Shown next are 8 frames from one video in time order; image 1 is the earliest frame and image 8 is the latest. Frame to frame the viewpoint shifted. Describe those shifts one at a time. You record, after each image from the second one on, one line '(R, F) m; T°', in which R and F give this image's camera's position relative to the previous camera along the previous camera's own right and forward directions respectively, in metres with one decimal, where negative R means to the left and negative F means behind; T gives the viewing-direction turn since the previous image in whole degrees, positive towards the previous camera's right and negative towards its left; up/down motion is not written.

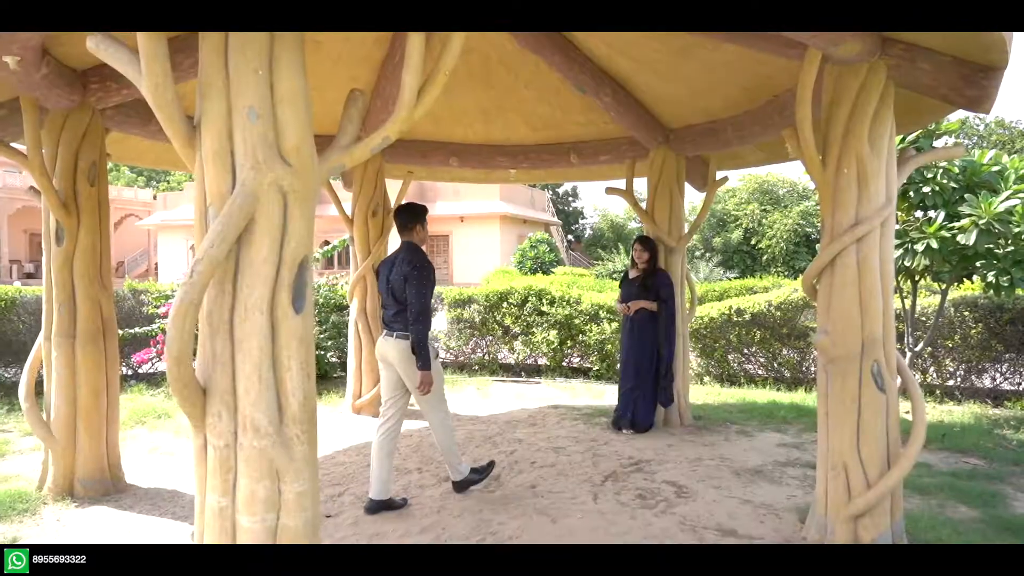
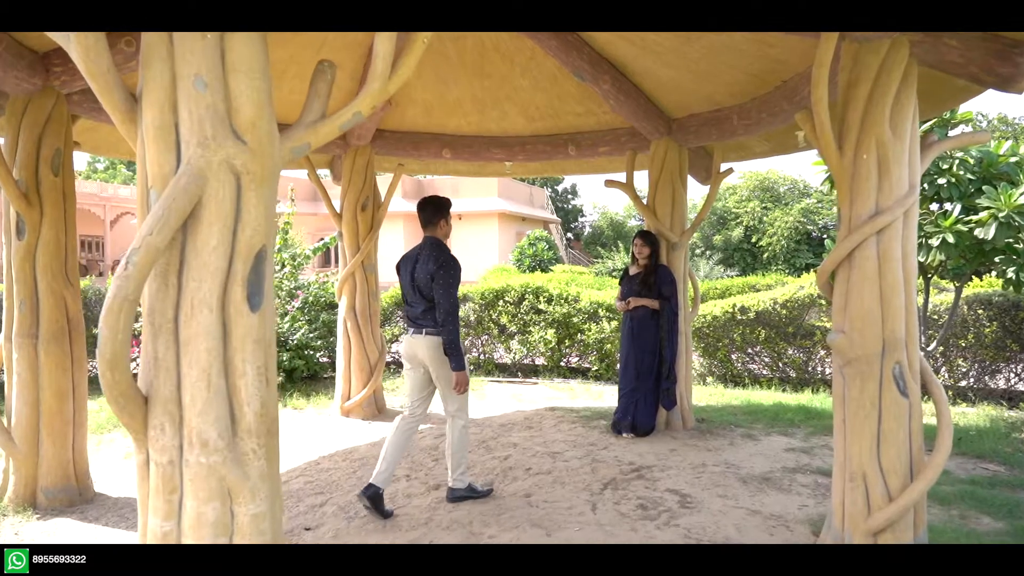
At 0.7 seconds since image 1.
(0.0, +0.3) m; 0°
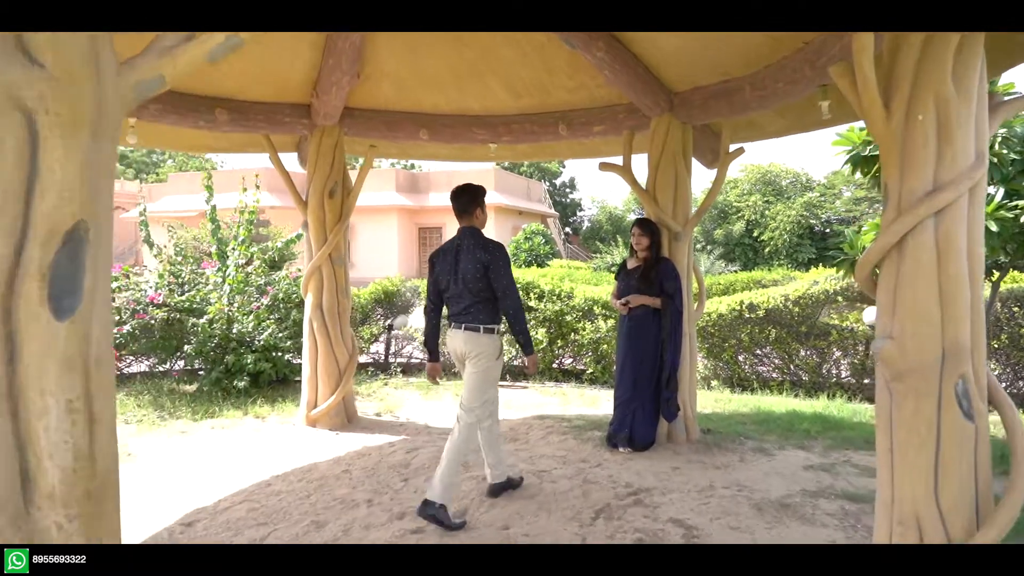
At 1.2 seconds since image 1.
(+0.1, +0.6) m; 0°
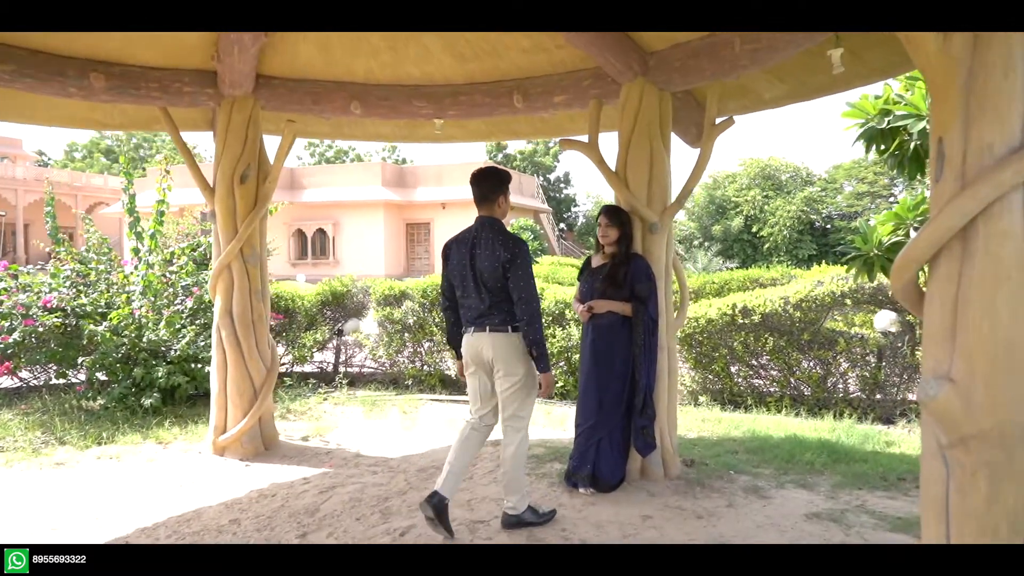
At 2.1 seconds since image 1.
(+0.4, +0.9) m; 0°
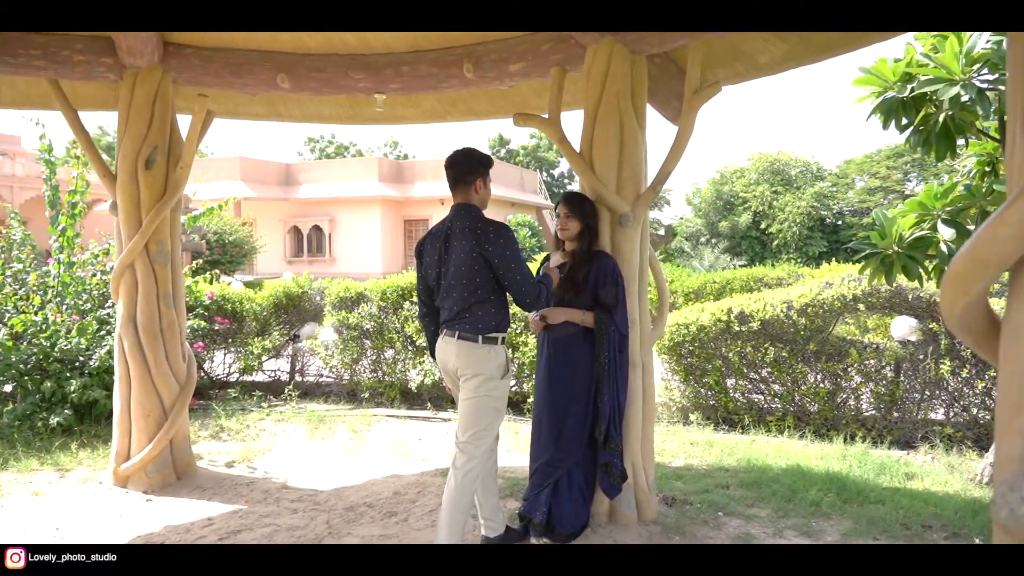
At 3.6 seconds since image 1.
(+0.3, +0.7) m; -1°
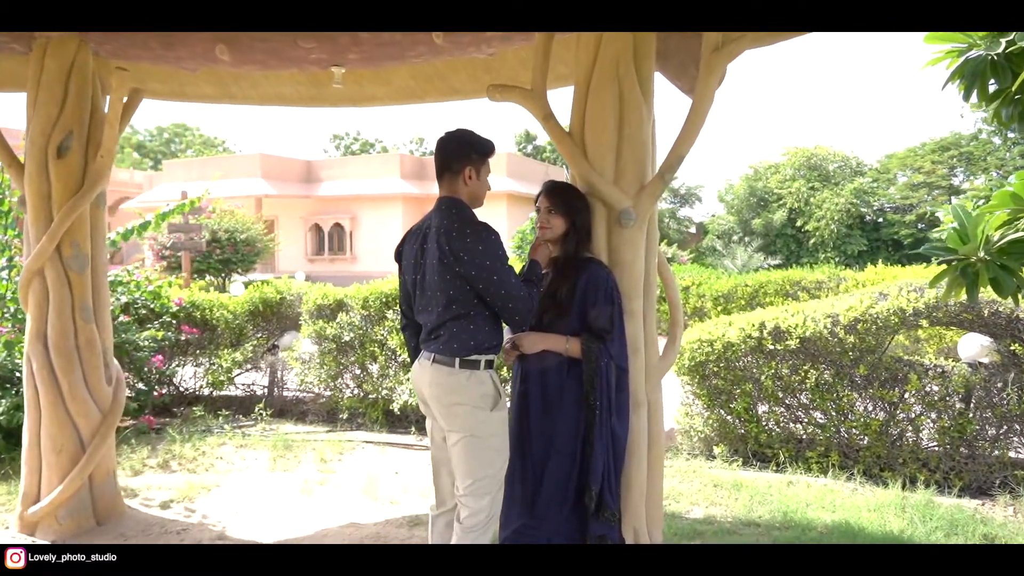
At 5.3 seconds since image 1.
(+0.2, +0.7) m; -2°
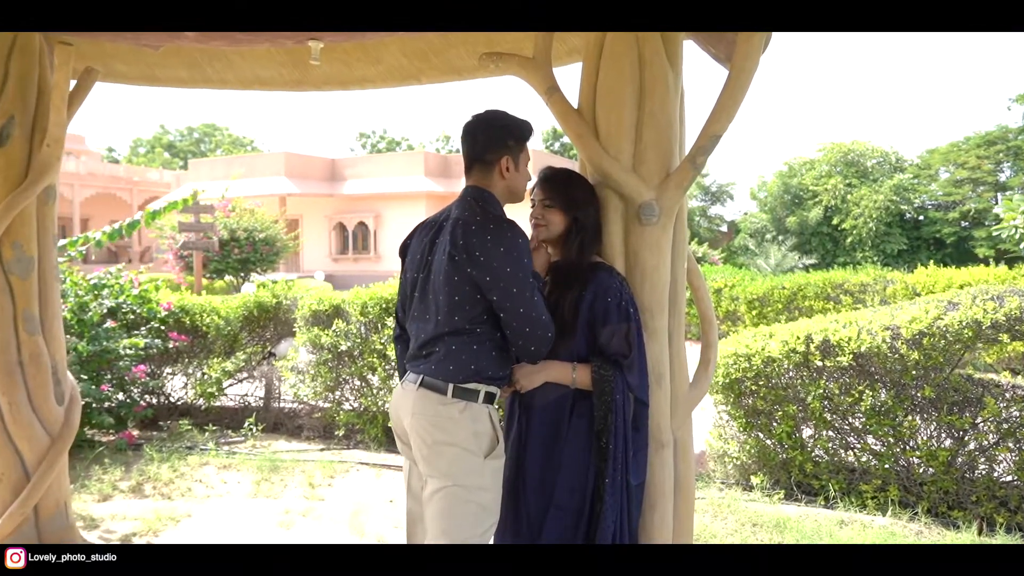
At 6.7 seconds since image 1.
(+0.1, +0.5) m; -2°
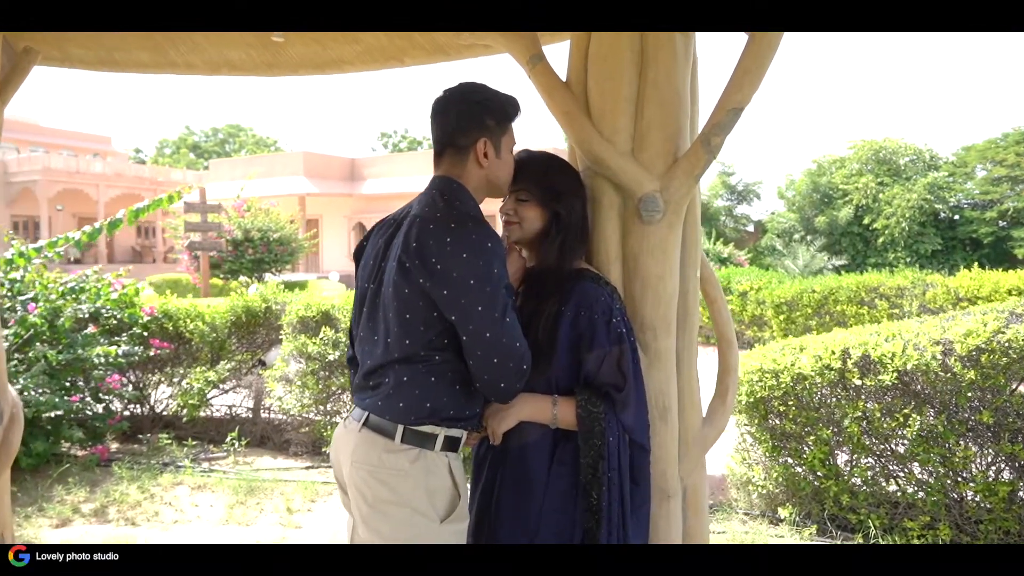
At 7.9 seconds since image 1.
(+0.1, +0.4) m; -2°
